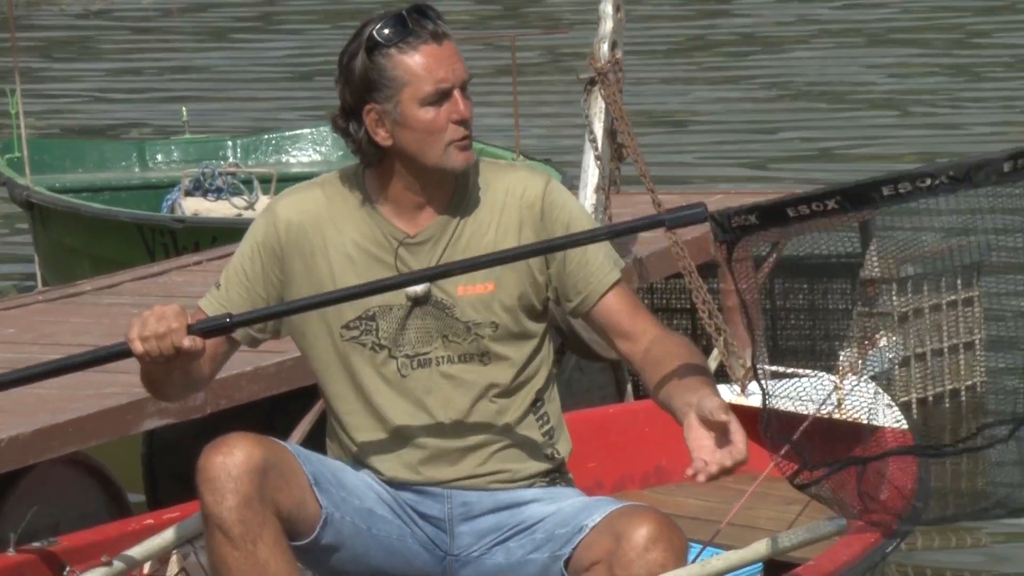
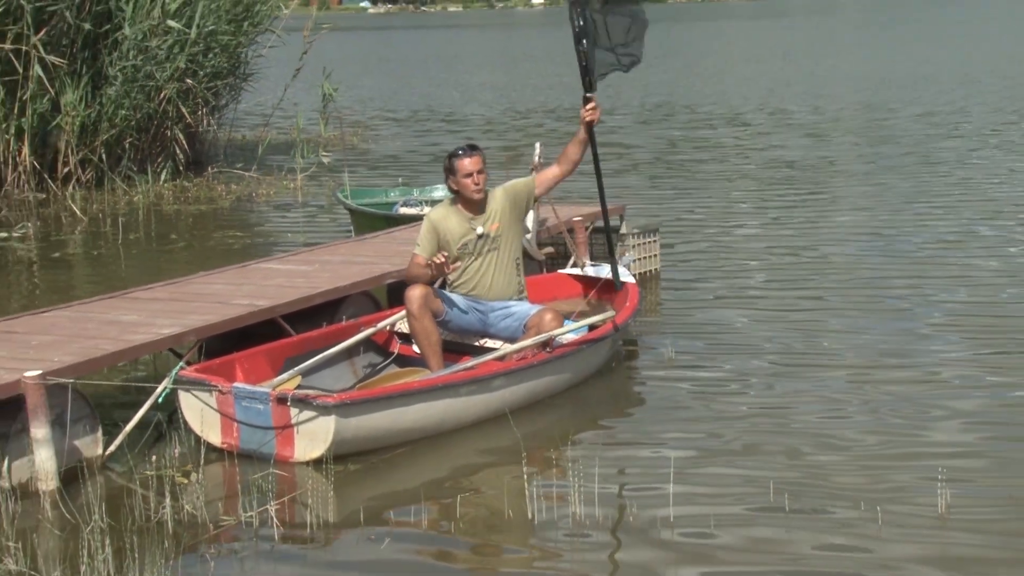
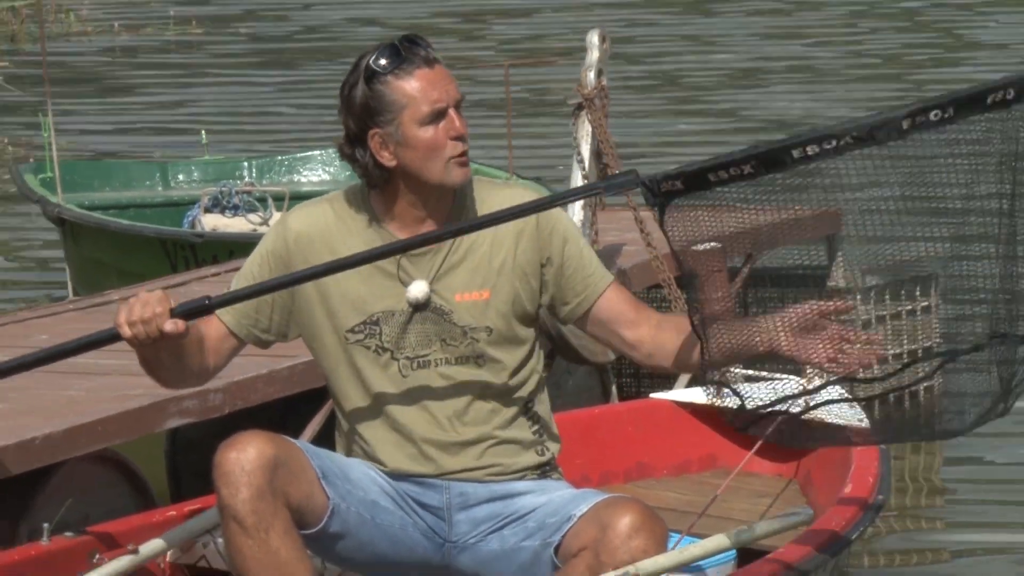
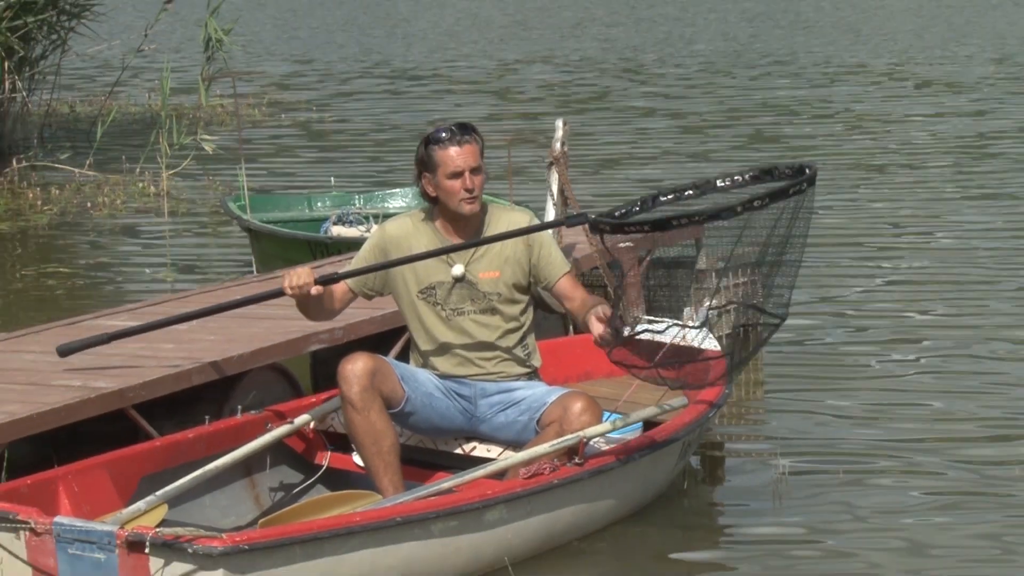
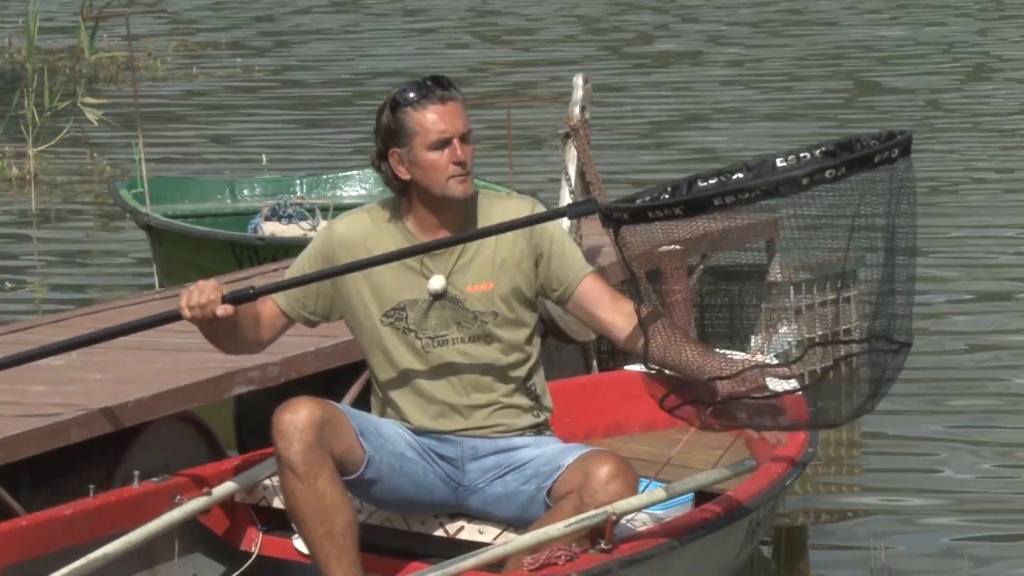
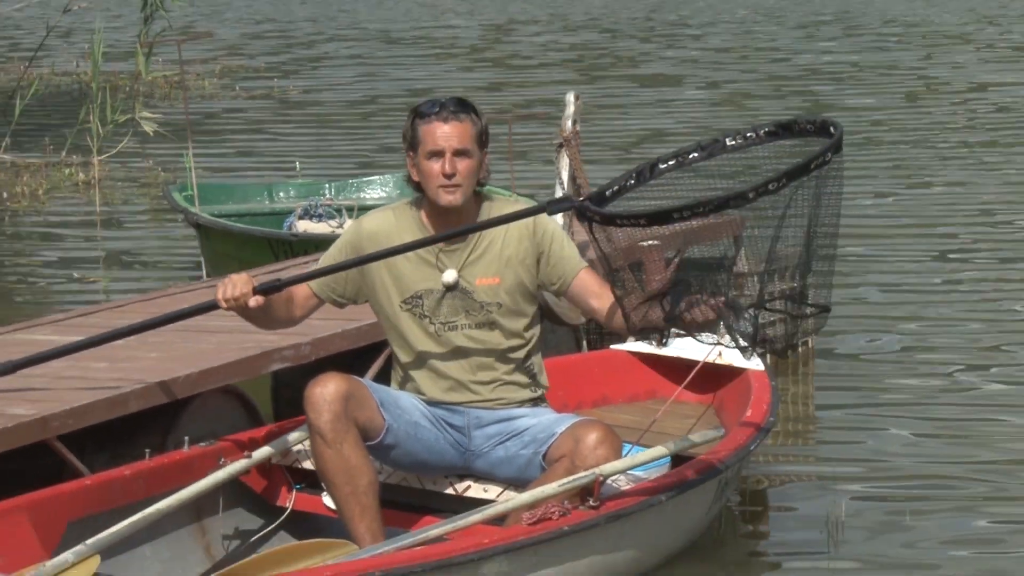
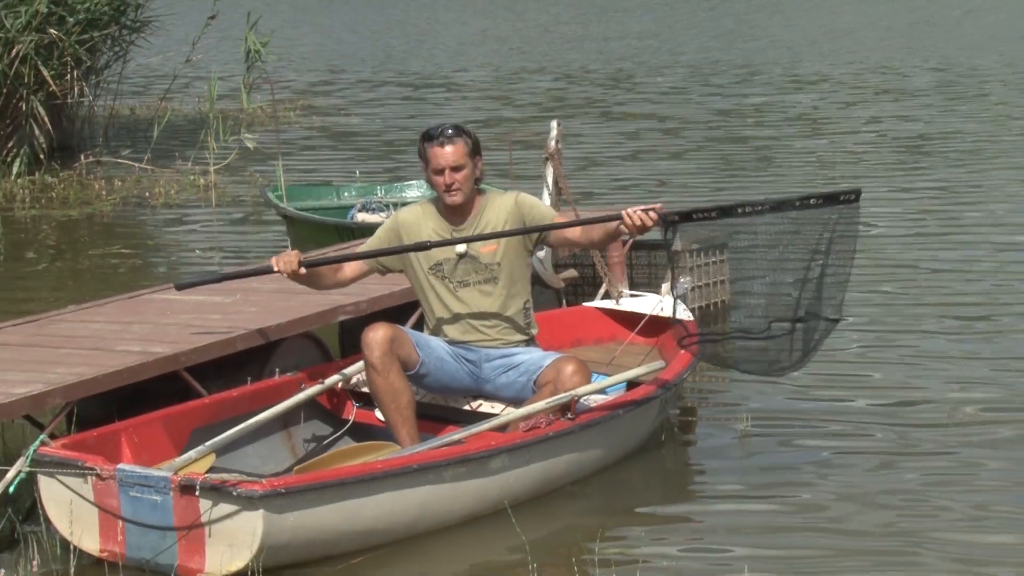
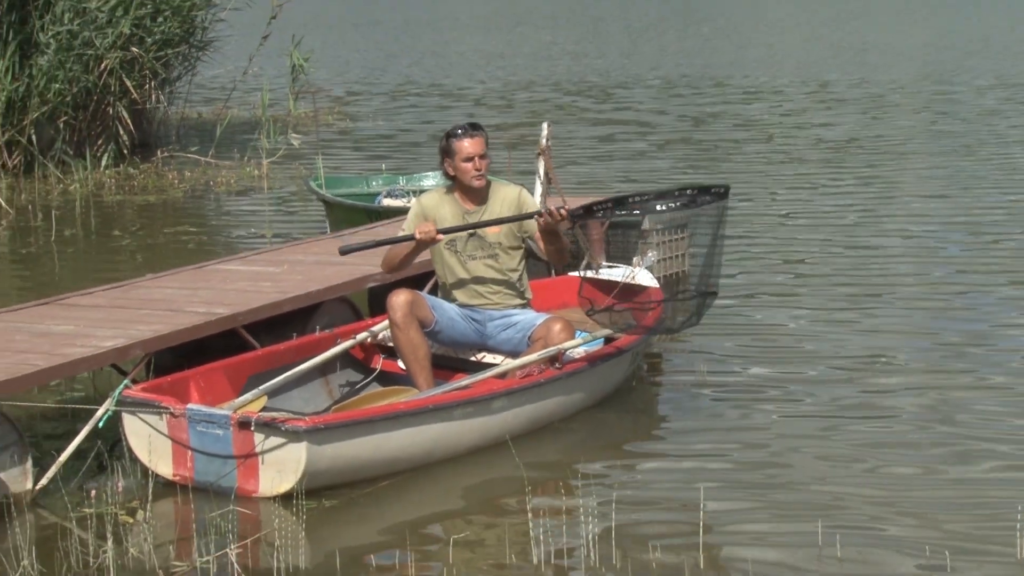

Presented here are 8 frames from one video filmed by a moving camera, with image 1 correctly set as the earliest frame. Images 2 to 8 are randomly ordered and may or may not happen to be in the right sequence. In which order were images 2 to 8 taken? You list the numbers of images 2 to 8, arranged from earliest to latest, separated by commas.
3, 5, 6, 4, 7, 8, 2
